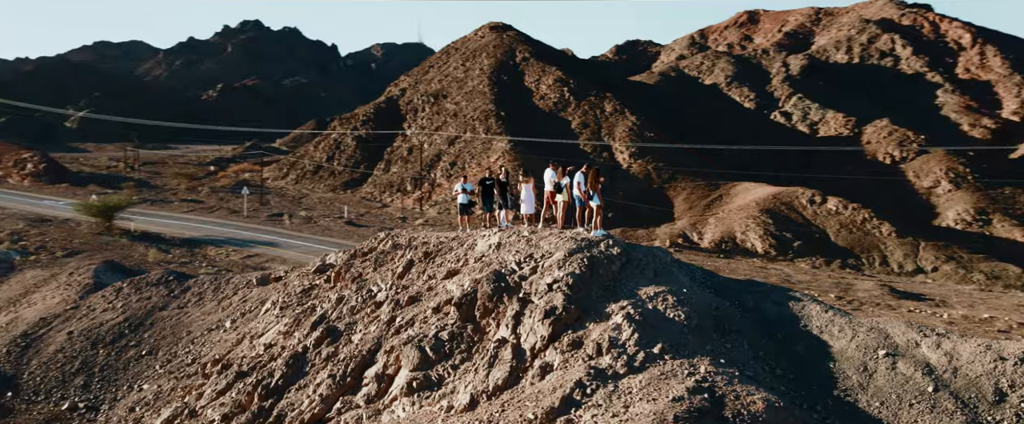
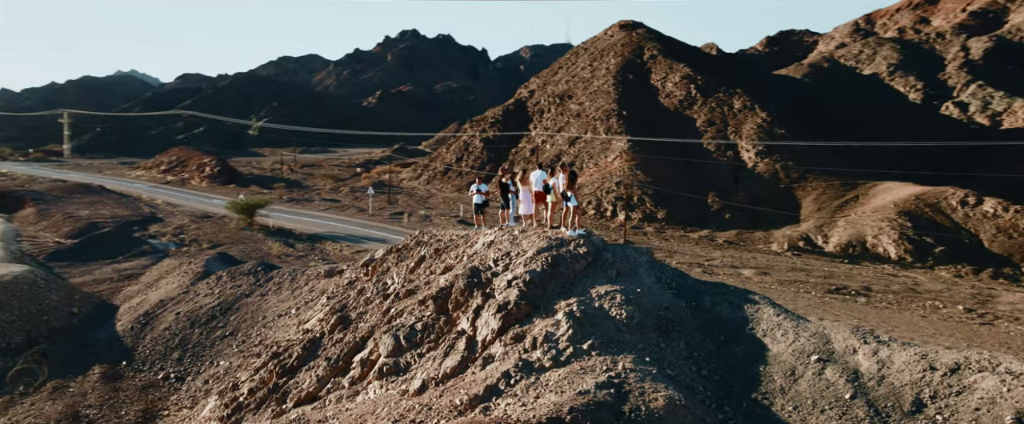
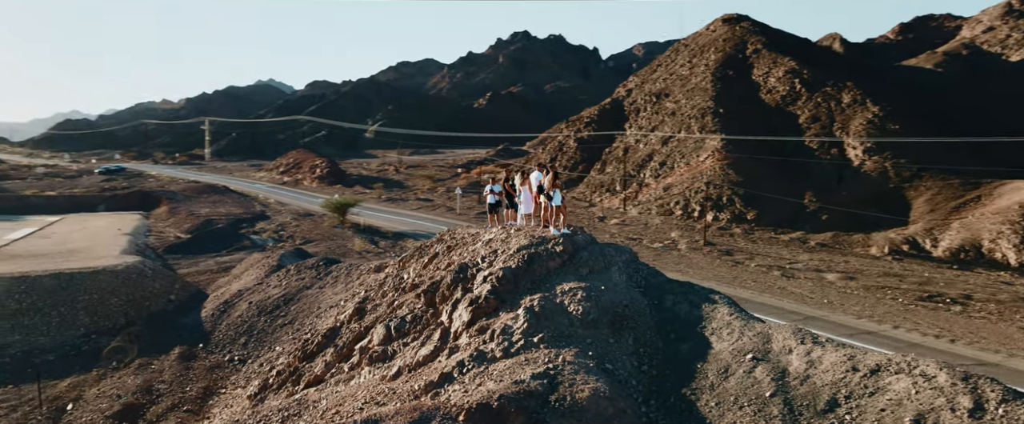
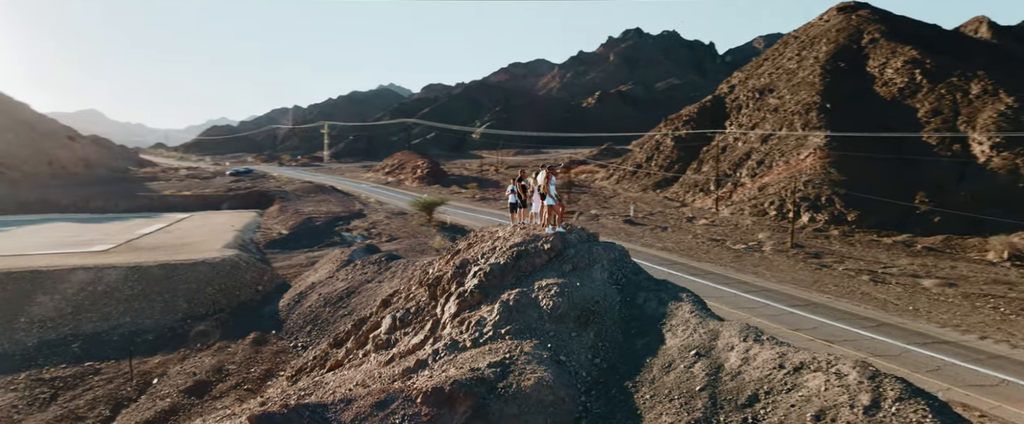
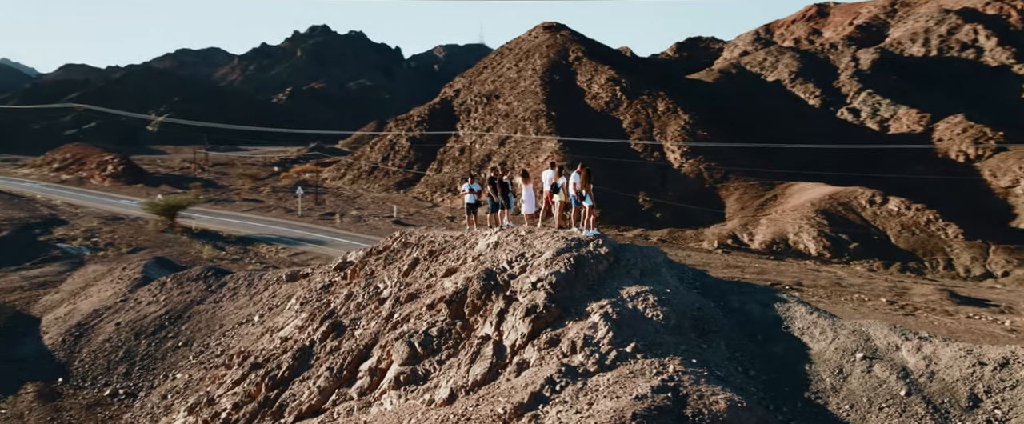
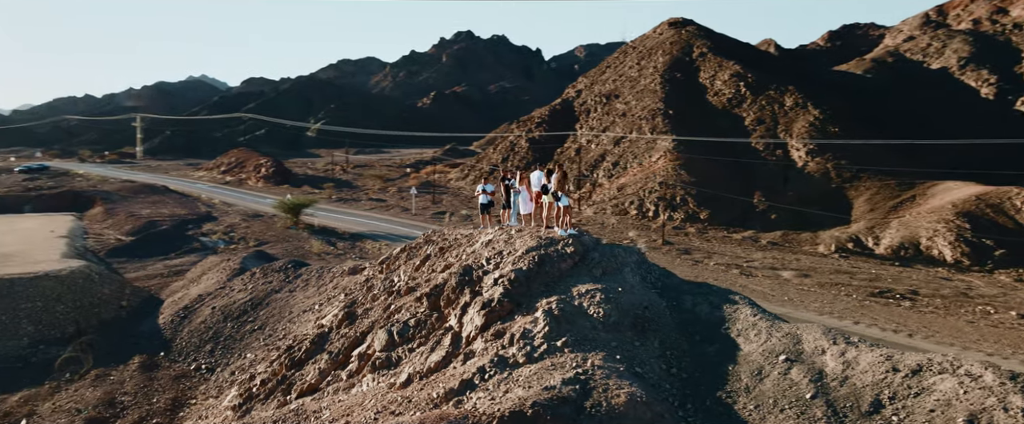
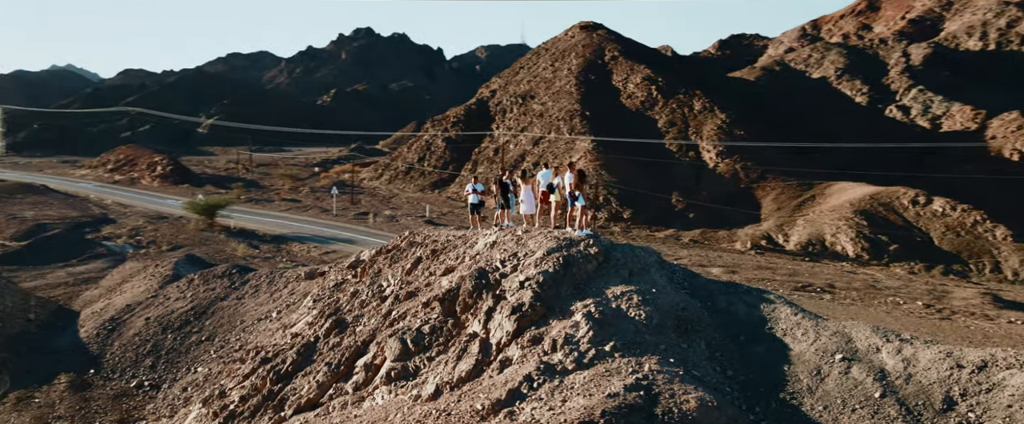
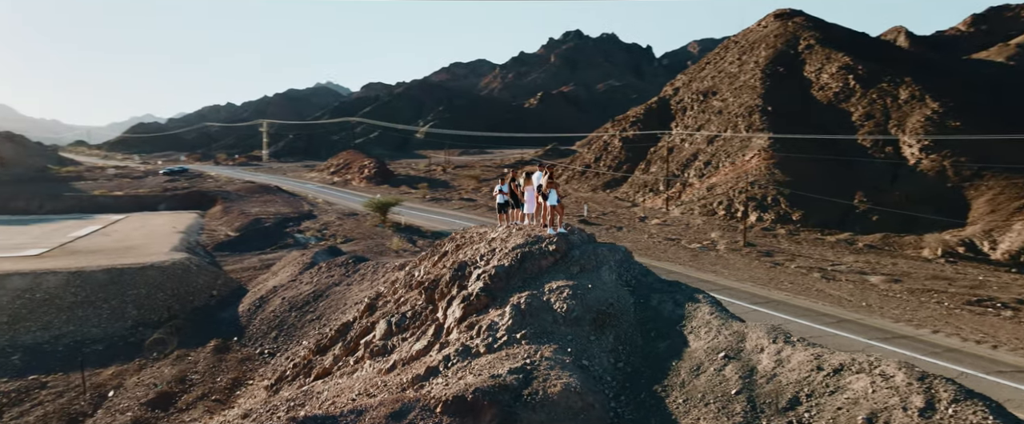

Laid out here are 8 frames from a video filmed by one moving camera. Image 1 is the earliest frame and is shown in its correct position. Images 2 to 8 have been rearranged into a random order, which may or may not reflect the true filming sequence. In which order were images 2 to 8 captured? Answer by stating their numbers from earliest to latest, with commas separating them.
5, 7, 2, 6, 3, 8, 4
